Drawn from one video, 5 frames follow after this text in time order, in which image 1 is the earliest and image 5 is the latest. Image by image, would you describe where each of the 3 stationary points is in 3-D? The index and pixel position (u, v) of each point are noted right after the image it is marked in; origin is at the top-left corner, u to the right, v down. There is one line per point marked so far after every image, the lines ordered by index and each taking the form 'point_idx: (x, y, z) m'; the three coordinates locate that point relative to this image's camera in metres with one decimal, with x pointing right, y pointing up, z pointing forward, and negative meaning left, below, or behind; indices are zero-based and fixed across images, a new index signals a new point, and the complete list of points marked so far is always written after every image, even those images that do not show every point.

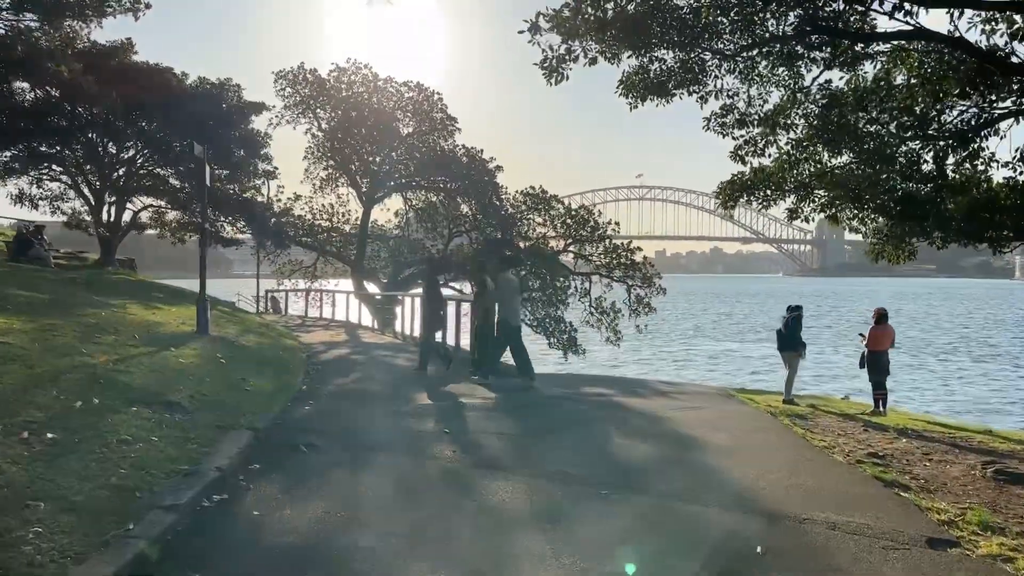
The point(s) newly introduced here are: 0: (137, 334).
0: (-5.1, -0.6, +11.2) m
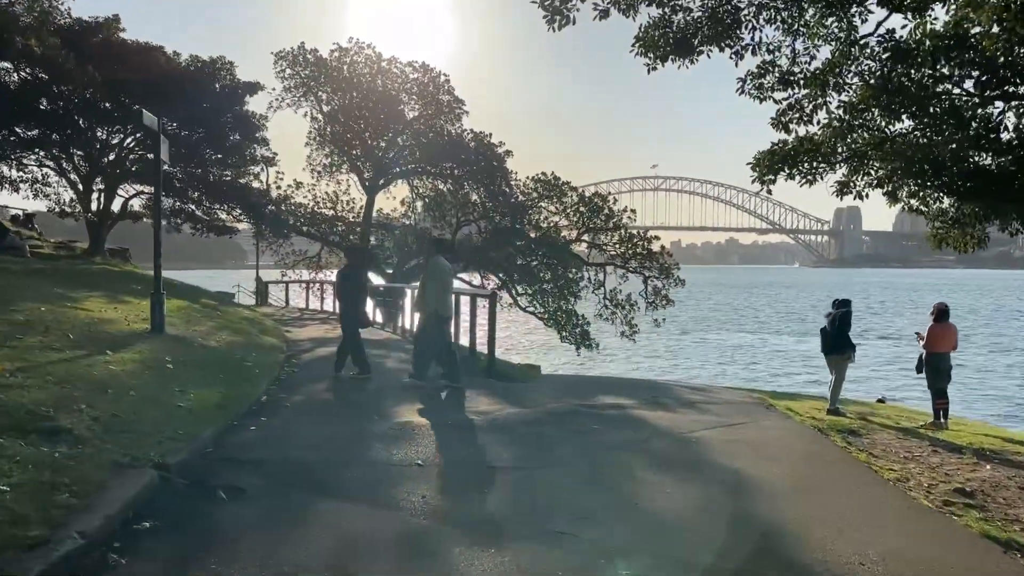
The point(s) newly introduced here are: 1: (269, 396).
0: (-5.1, -0.5, +9.6) m
1: (-2.7, -1.2, +9.0) m
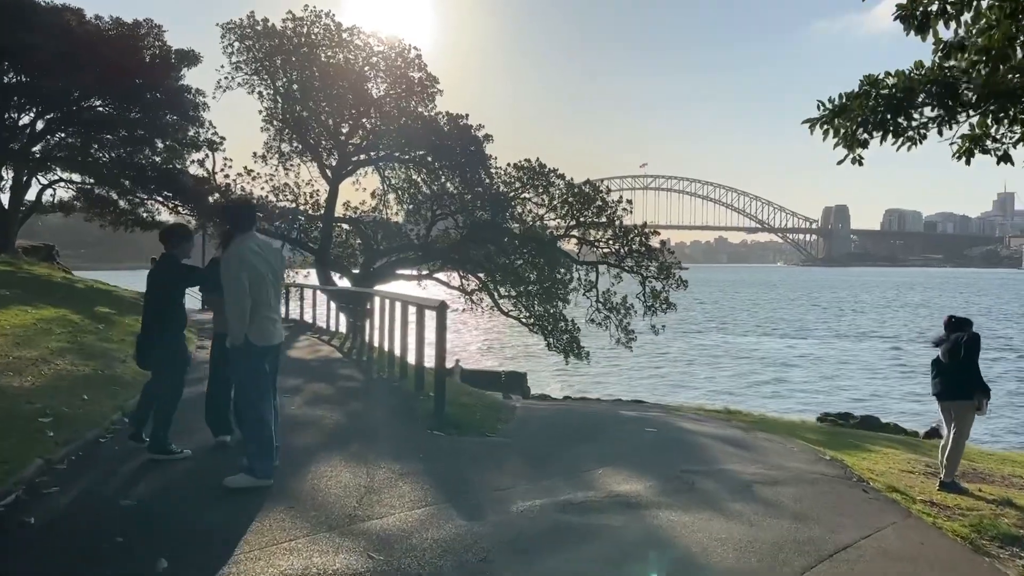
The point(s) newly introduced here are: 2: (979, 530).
0: (-5.5, -0.6, +5.7) m
1: (-3.1, -1.3, +5.2) m
2: (+3.3, -1.7, +5.8) m
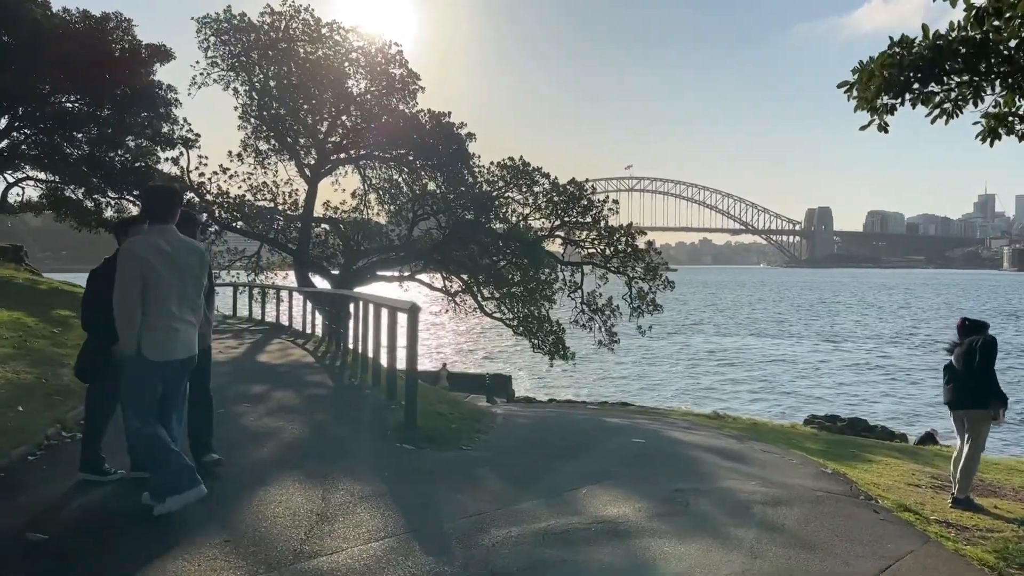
0: (-5.7, -0.6, +4.9) m
1: (-3.2, -1.3, +4.5) m
2: (+3.1, -1.7, +5.2) m
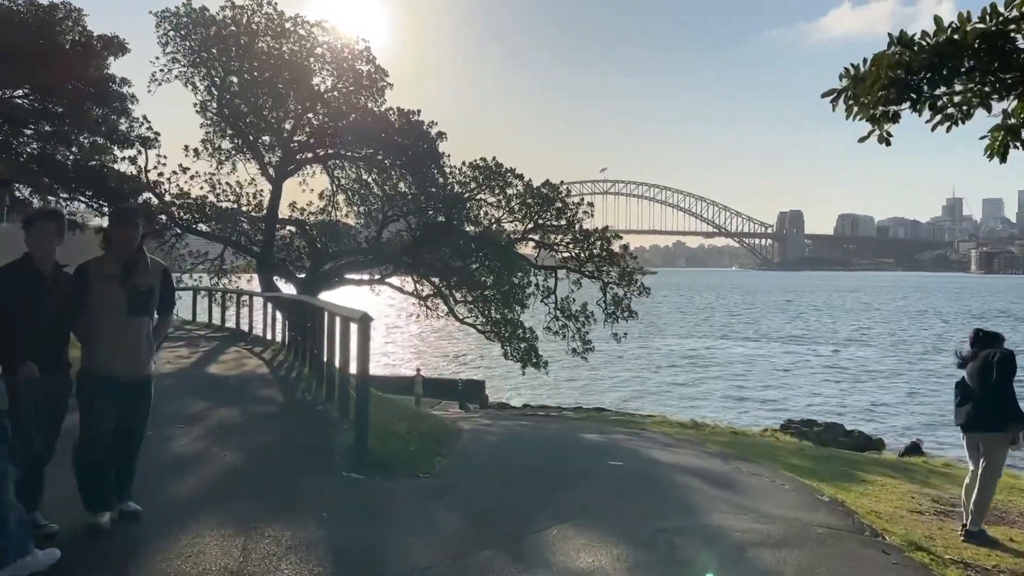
0: (-5.9, -0.7, +4.0) m
1: (-3.4, -1.3, +3.6) m
2: (+2.9, -1.8, +4.5) m
